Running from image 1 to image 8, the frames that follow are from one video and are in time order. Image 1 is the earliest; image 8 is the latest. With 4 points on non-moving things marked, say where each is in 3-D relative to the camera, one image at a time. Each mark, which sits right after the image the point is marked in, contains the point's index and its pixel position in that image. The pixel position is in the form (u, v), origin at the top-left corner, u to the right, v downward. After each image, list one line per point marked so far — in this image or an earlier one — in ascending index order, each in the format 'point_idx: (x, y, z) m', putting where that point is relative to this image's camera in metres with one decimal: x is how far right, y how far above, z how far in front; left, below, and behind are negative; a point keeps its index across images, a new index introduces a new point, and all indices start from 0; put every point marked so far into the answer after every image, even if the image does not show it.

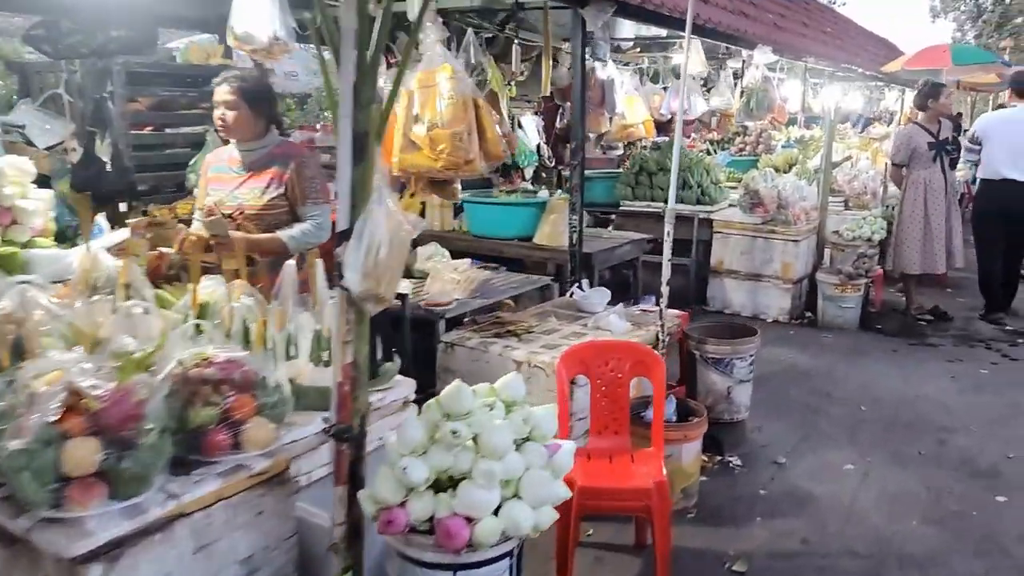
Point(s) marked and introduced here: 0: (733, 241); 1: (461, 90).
0: (+1.7, +0.4, +5.7) m
1: (-0.2, +0.8, +2.9) m
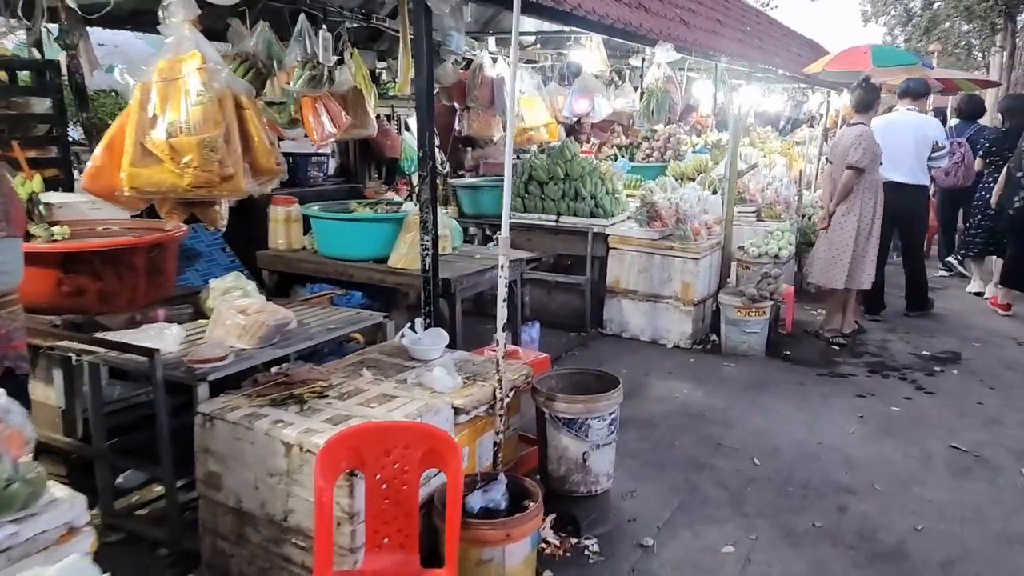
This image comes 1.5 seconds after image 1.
0: (+0.8, +0.2, +5.1) m
1: (-0.9, +0.6, +2.2) m
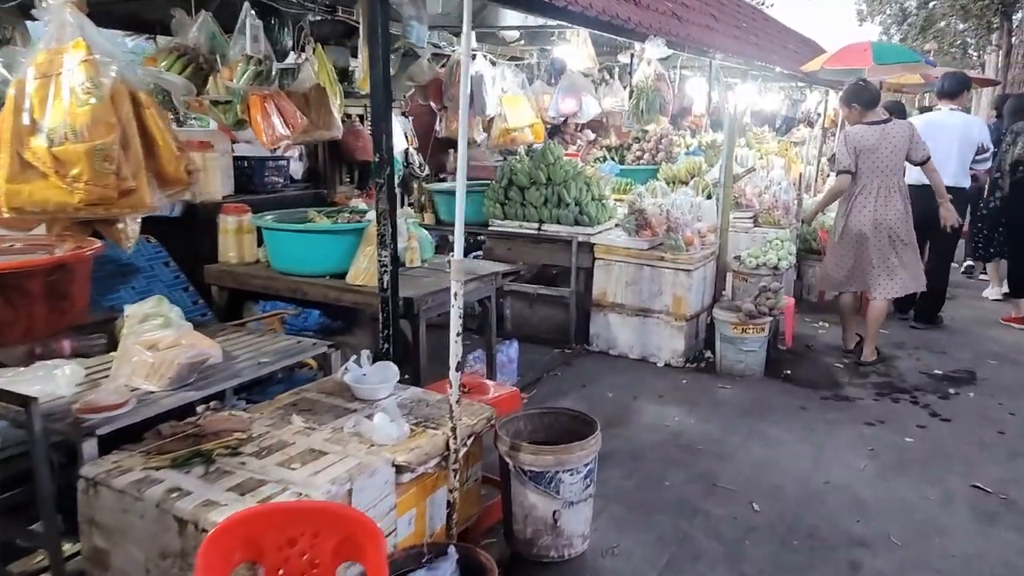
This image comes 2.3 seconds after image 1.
0: (+0.7, +0.1, +4.7) m
1: (-1.0, +0.5, +1.8) m
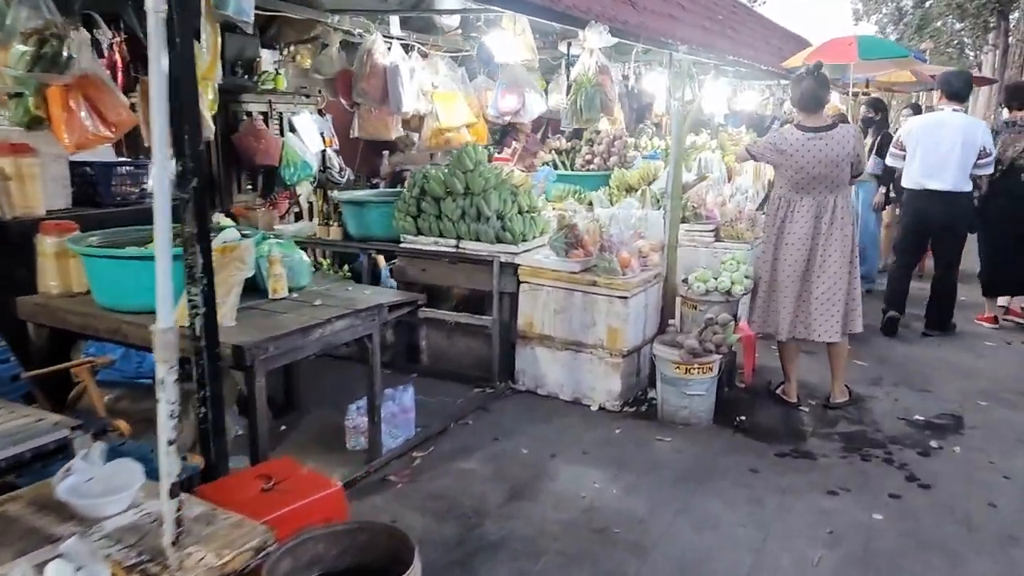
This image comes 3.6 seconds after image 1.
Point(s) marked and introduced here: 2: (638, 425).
0: (+0.2, 0.0, +4.0) m
1: (-1.5, +0.4, +1.1) m
2: (+0.6, -0.7, +3.7) m
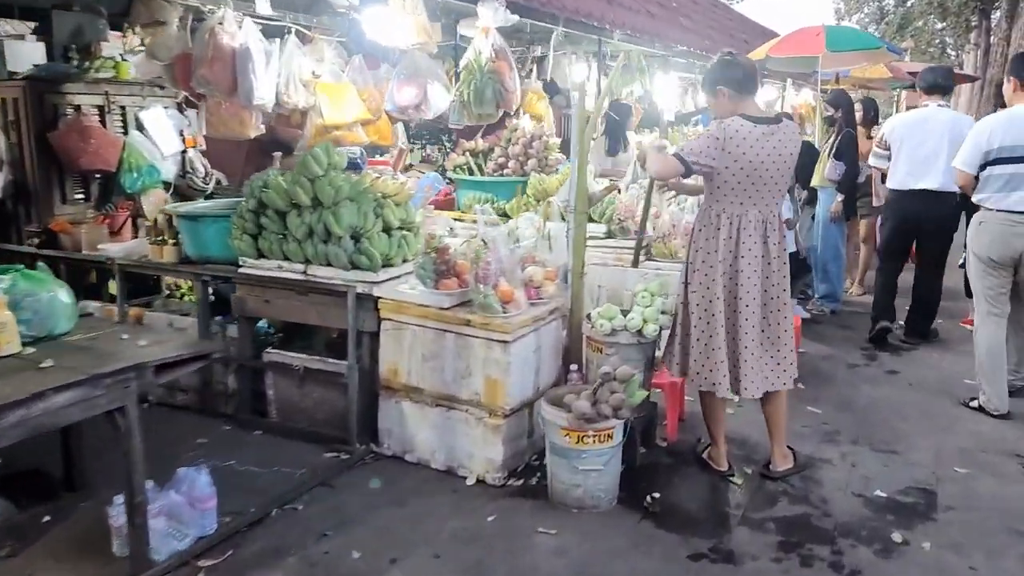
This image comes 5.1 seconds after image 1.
0: (-0.4, -0.2, +3.1) m
1: (-2.1, +0.2, +0.2) m
2: (0.0, -0.9, +2.9) m
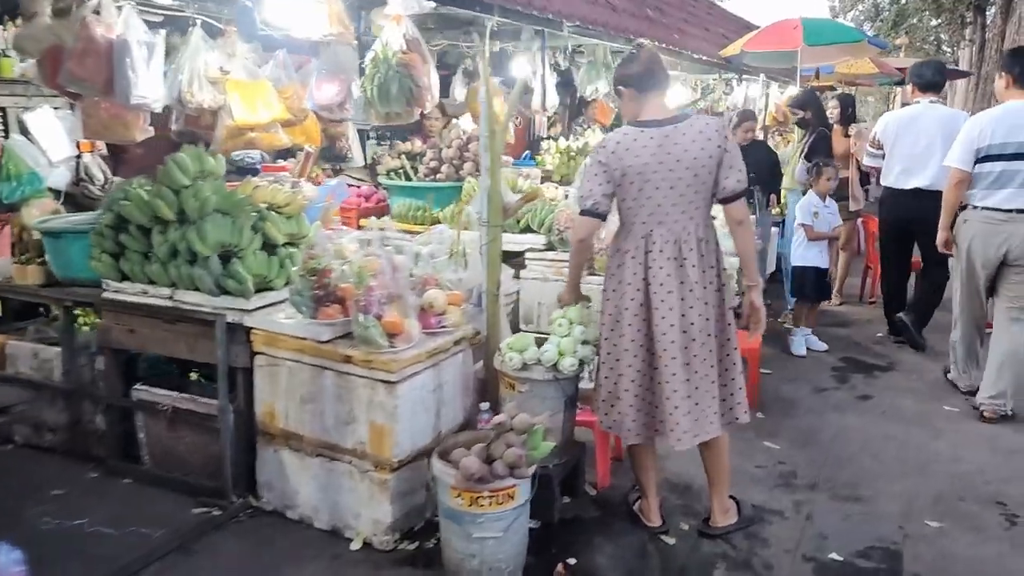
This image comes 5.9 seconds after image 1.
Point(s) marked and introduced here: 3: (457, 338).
0: (-0.8, -0.3, +2.7) m
1: (-2.5, +0.1, -0.3) m
2: (-0.4, -1.0, +2.4) m
3: (-0.2, -0.2, +2.7) m
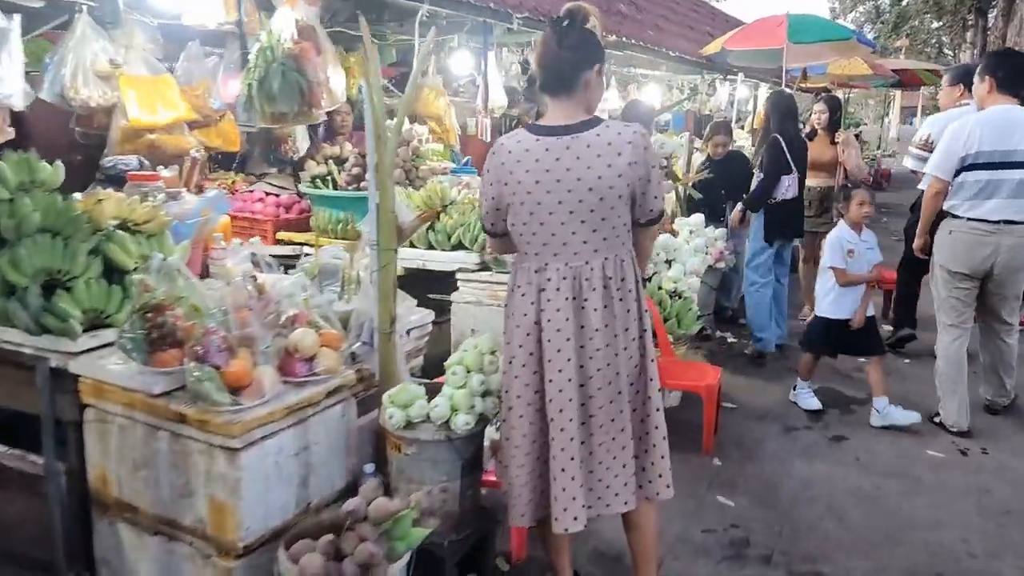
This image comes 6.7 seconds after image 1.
0: (-1.2, -0.4, +2.2) m
1: (-2.8, 0.0, -0.8) m
2: (-0.7, -1.1, +1.9) m
3: (-0.6, -0.3, +2.2) m
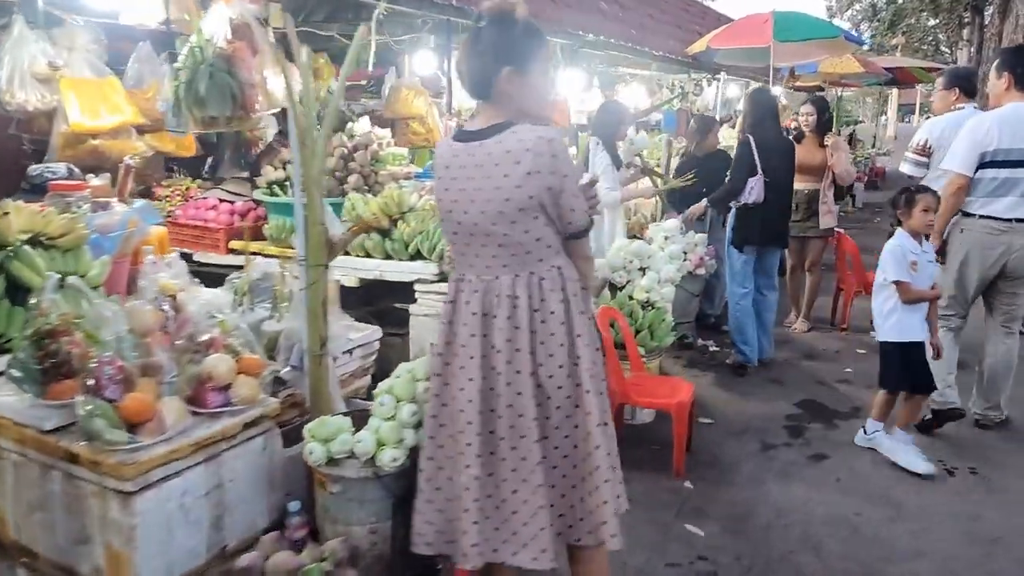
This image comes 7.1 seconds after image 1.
0: (-1.4, -0.5, +2.0) m
1: (-3.0, -0.1, -1.0) m
2: (-0.9, -1.2, +1.7) m
3: (-0.8, -0.4, +2.0) m
